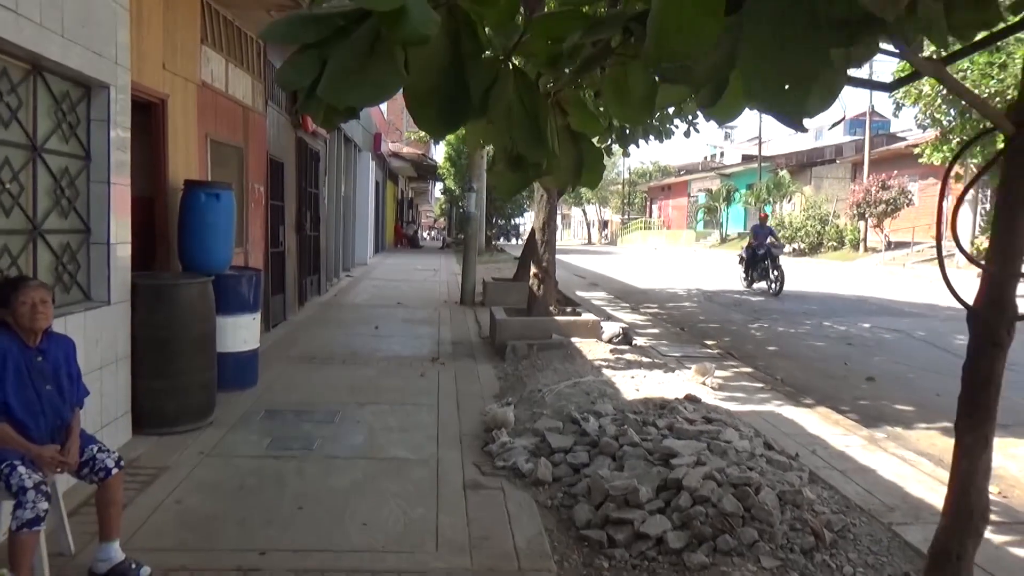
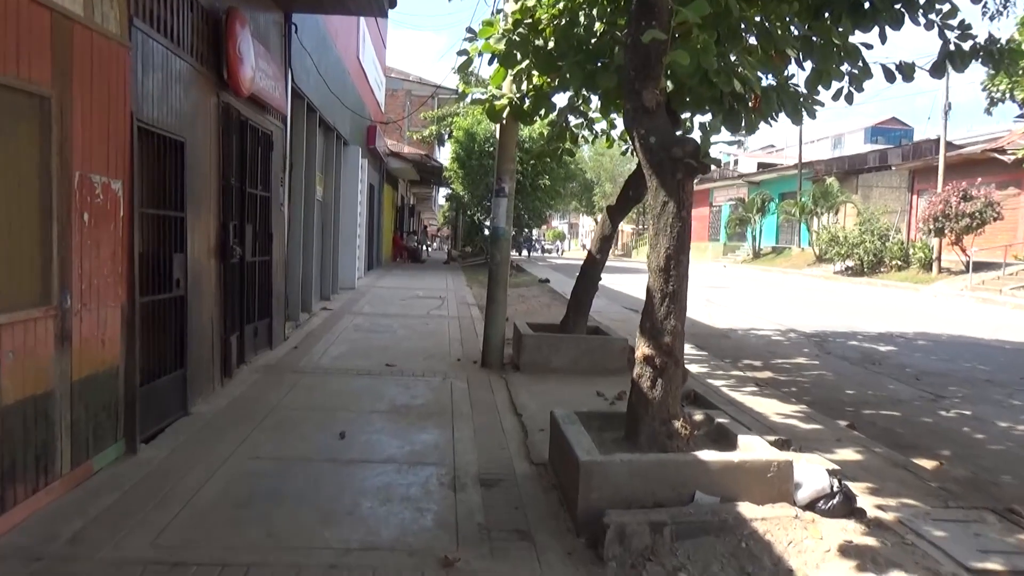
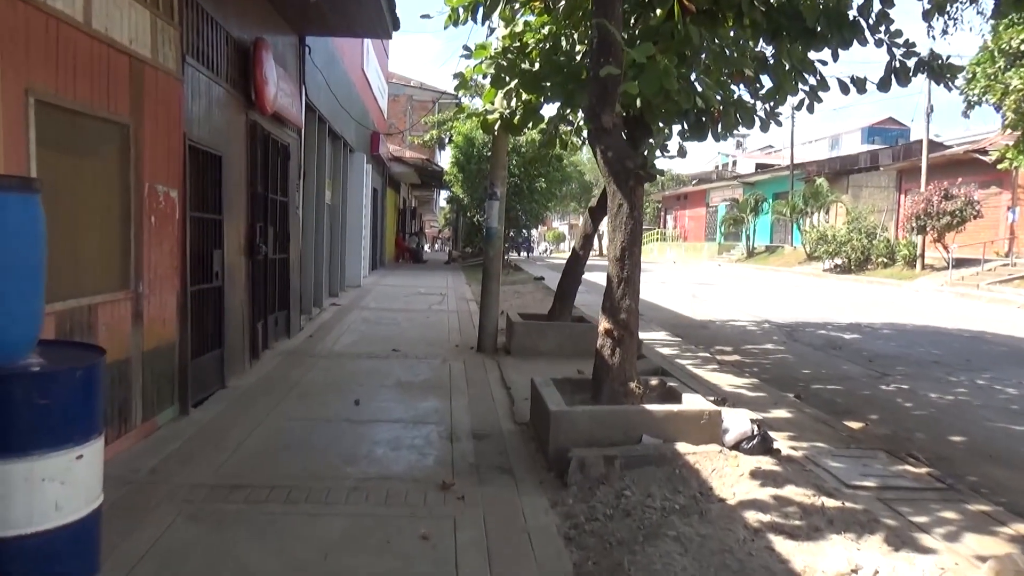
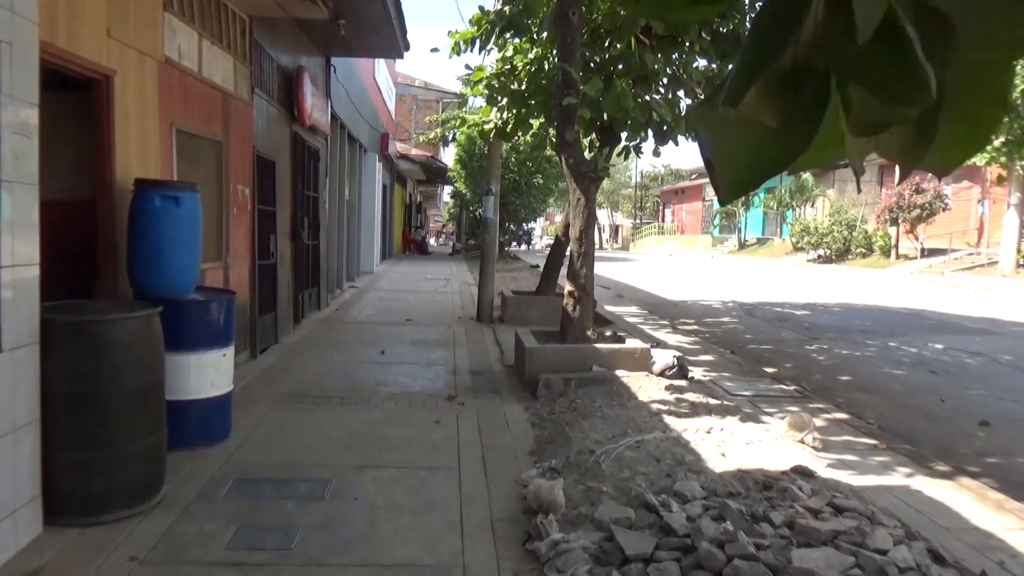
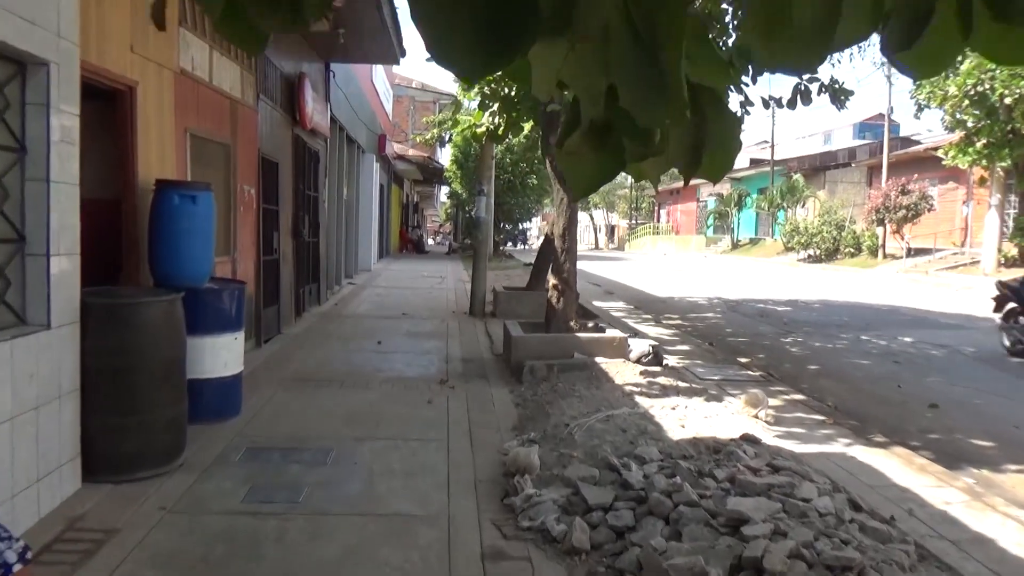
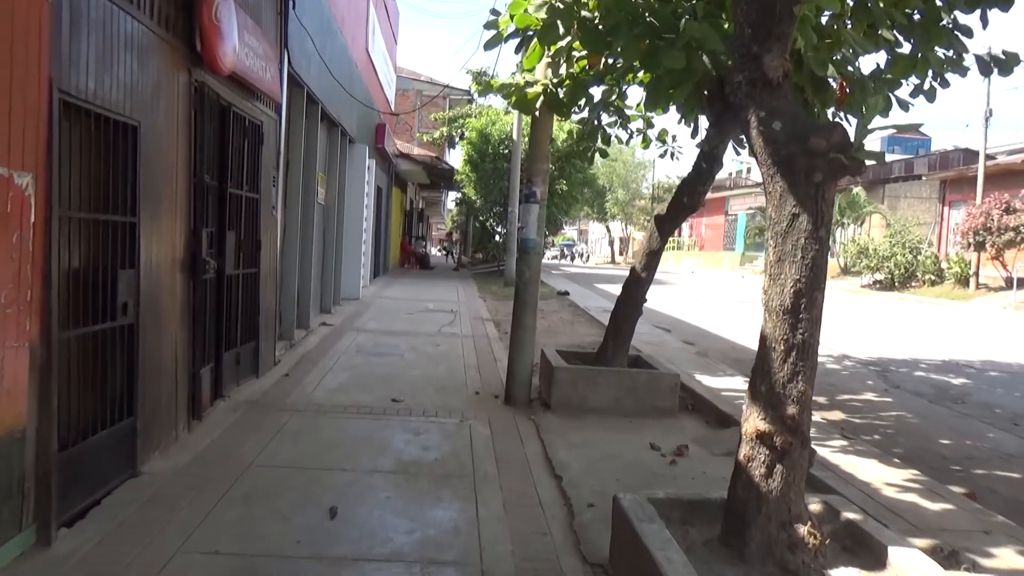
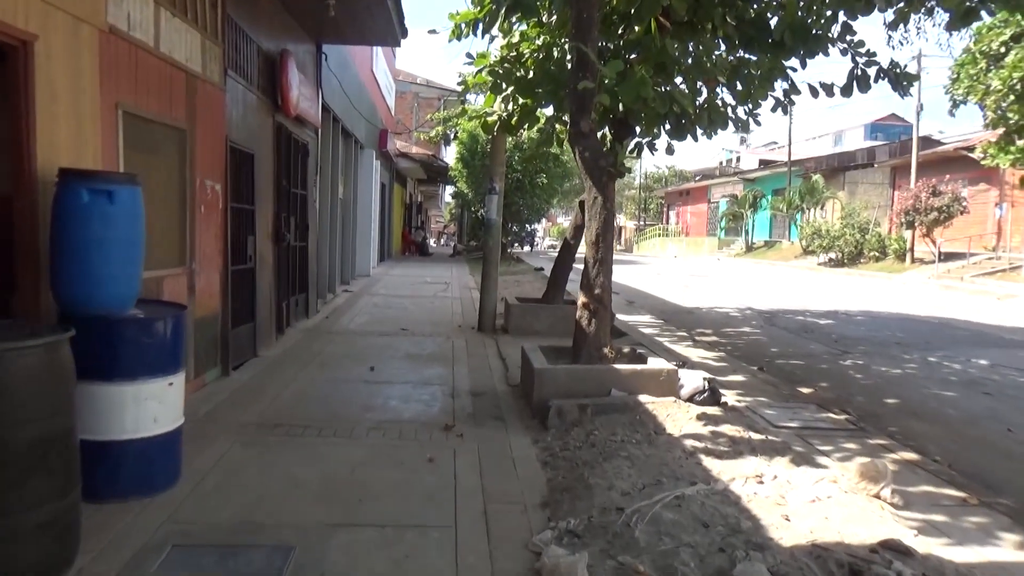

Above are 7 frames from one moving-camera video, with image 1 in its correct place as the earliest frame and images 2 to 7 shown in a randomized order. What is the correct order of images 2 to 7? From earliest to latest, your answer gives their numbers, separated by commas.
5, 4, 7, 3, 2, 6
